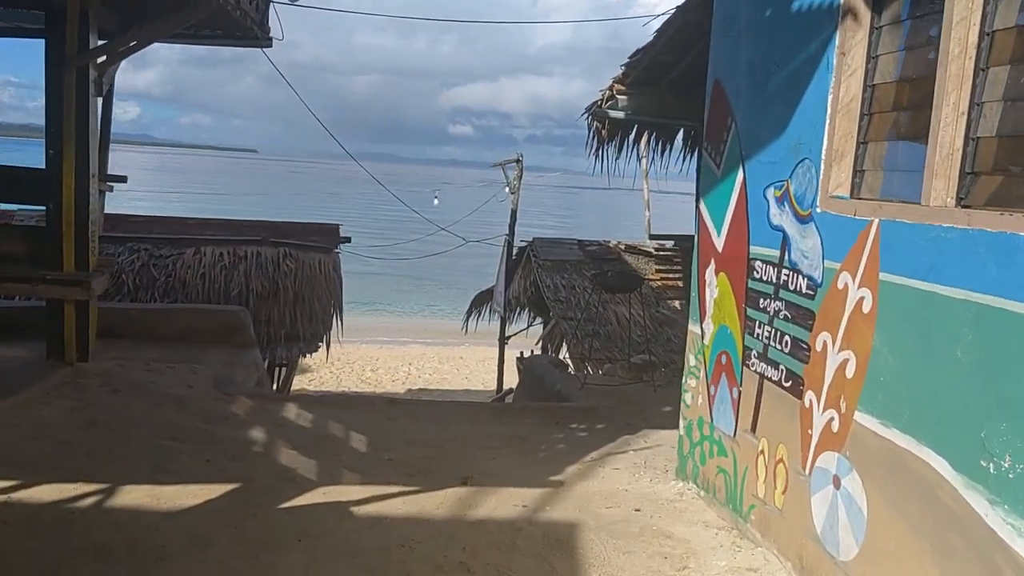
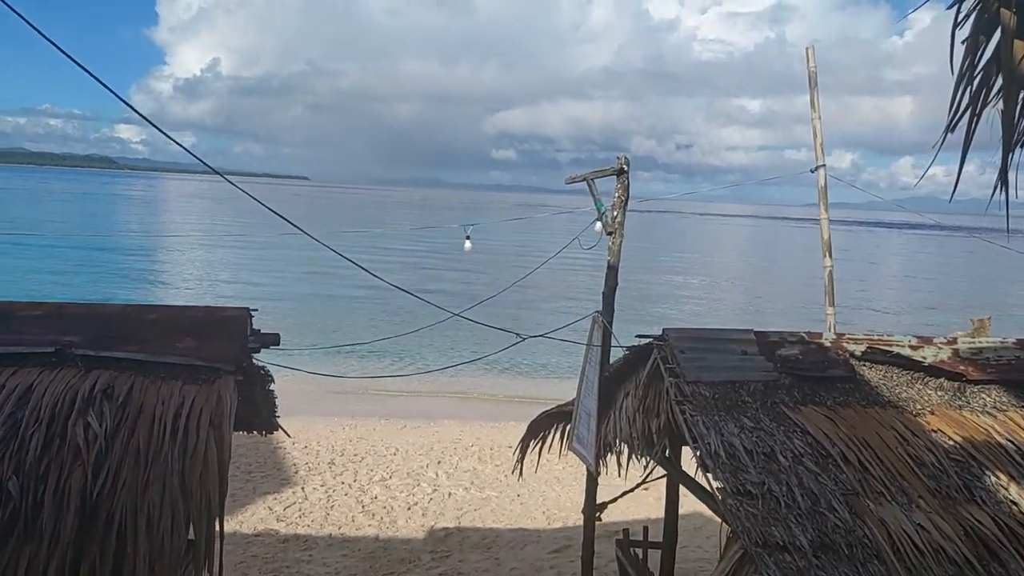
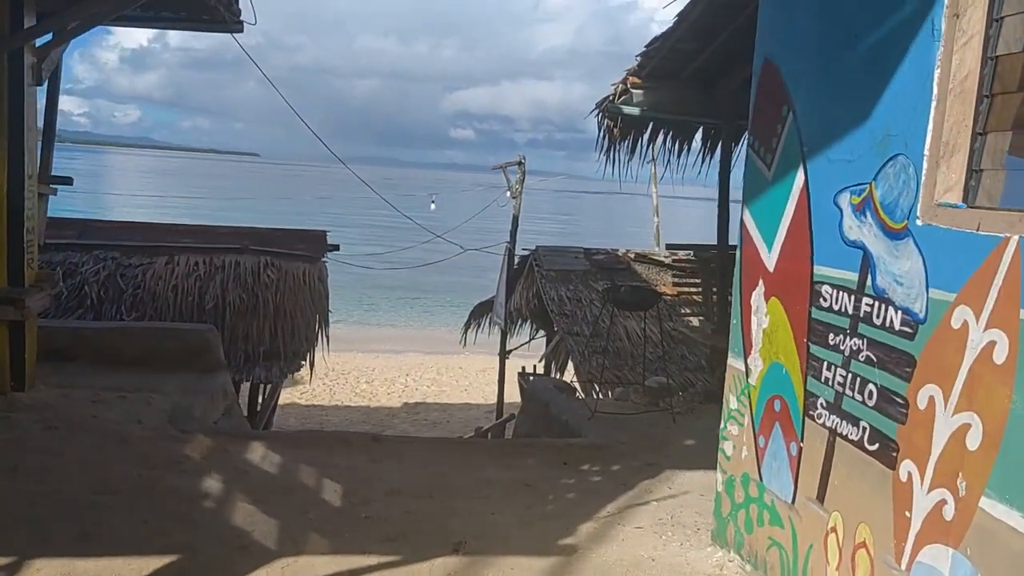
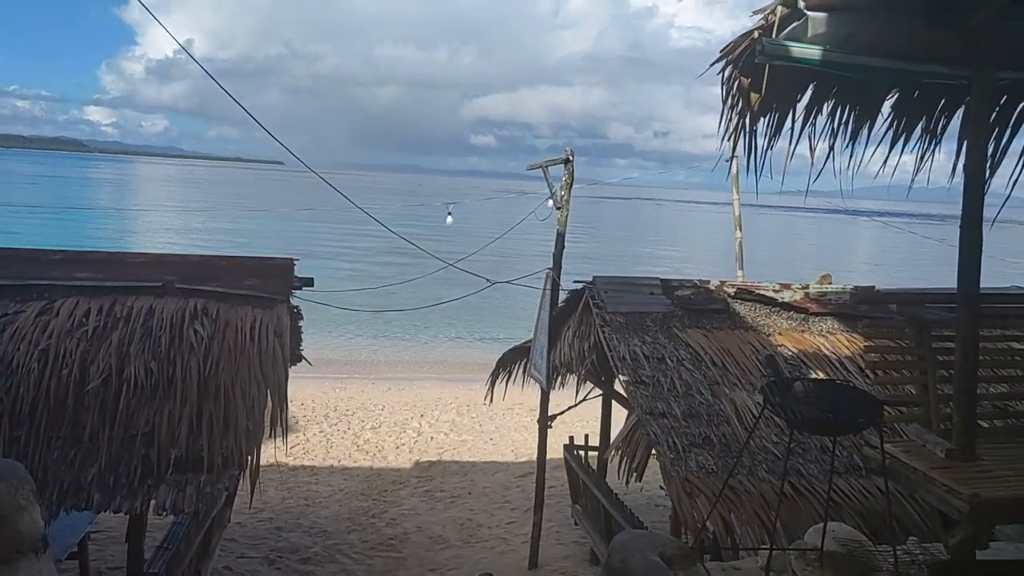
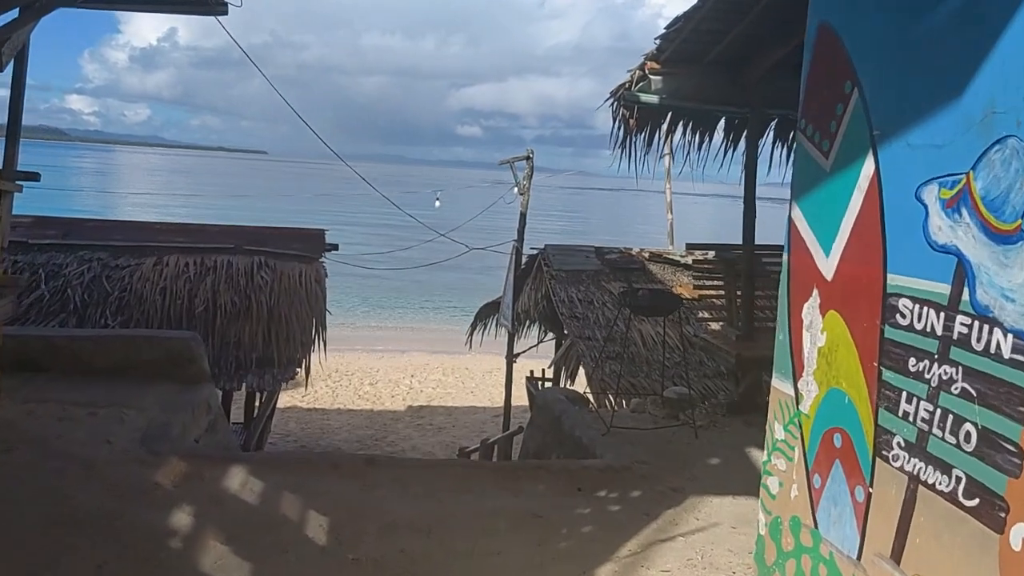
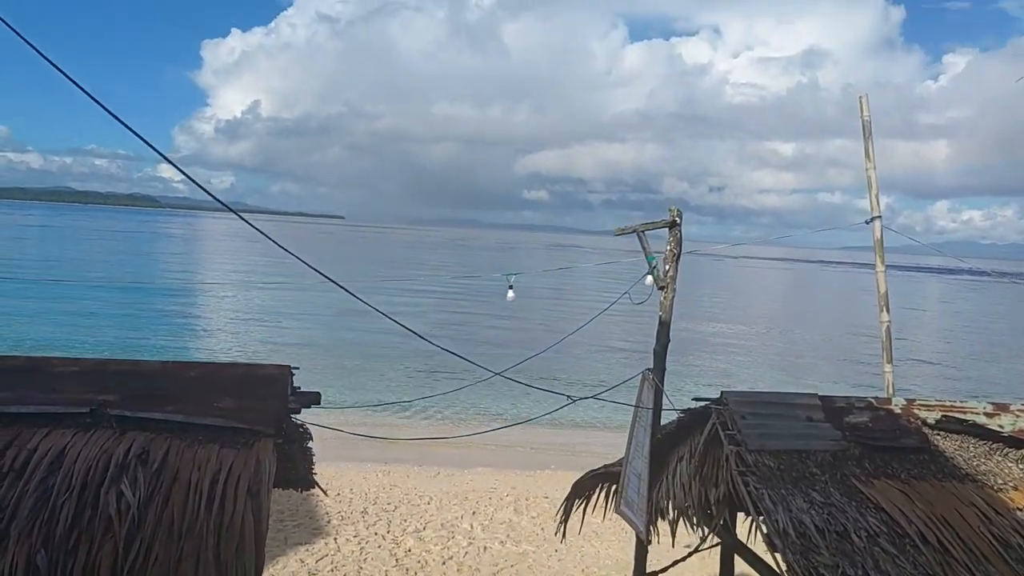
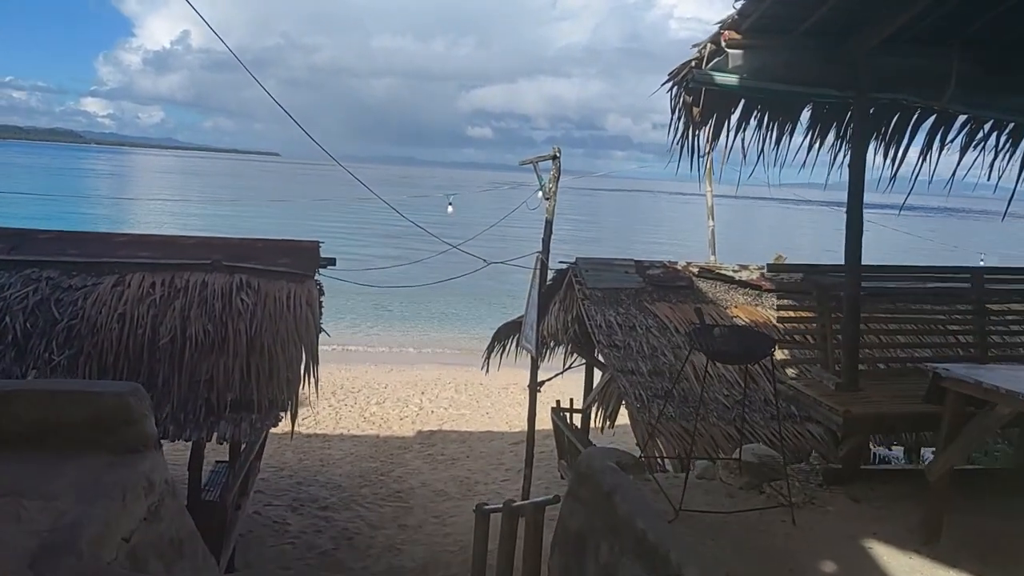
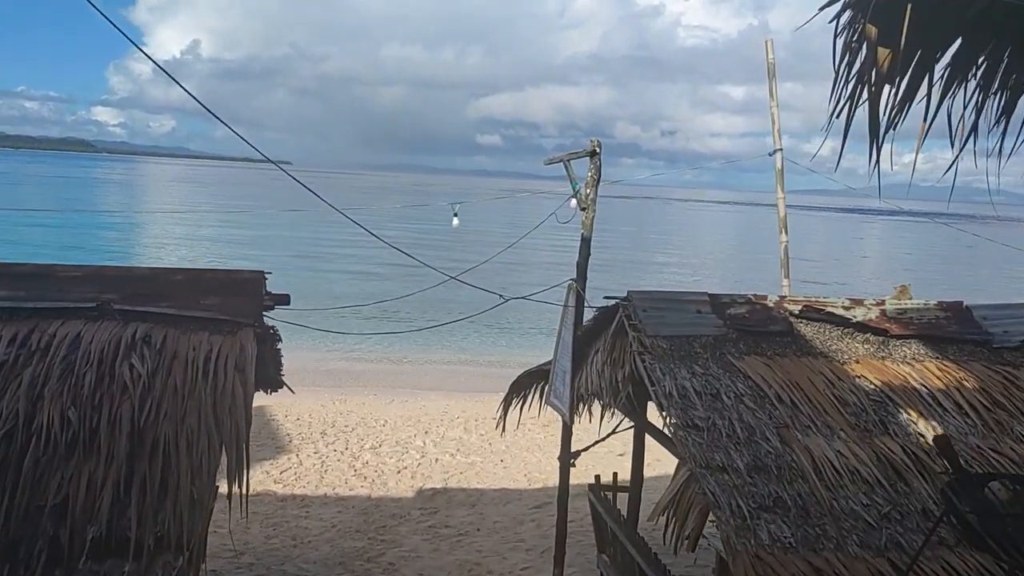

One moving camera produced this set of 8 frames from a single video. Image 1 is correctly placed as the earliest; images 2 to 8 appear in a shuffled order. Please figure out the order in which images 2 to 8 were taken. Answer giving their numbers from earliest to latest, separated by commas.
3, 5, 7, 4, 8, 2, 6
